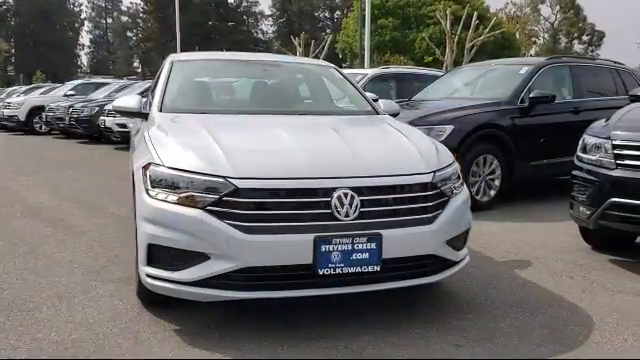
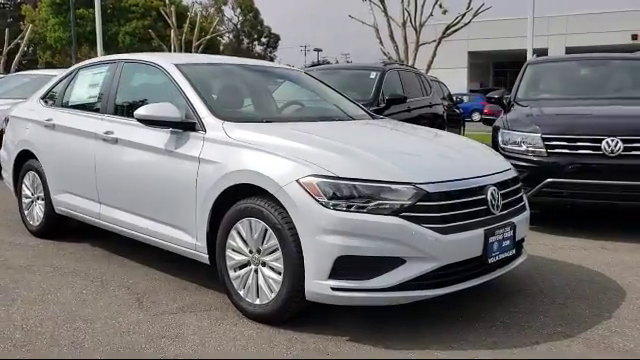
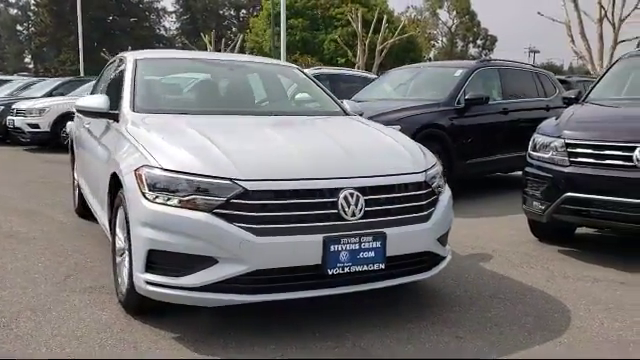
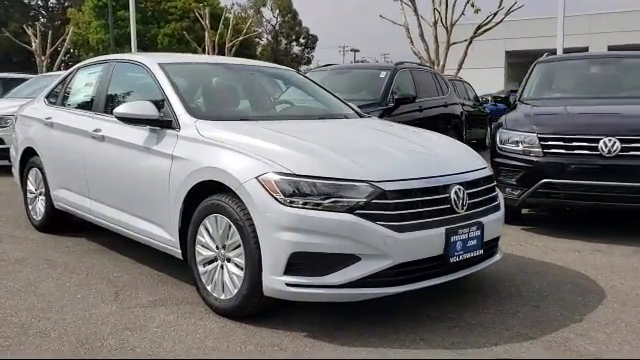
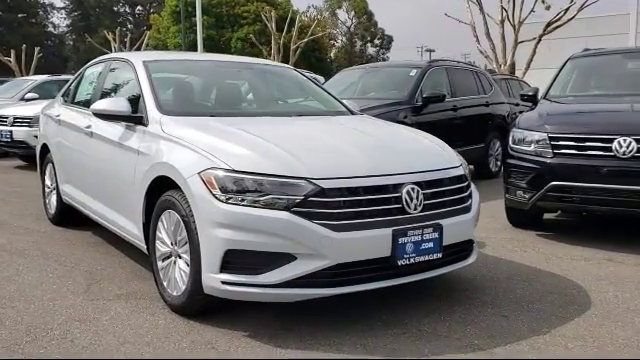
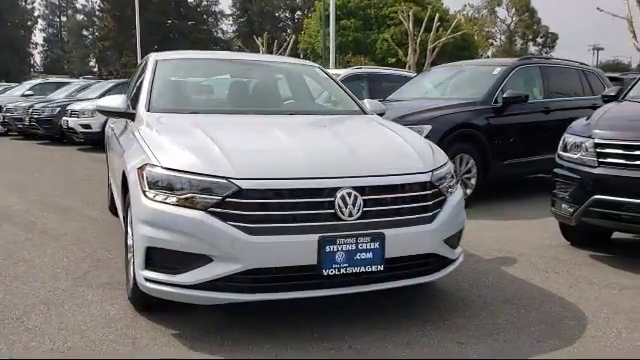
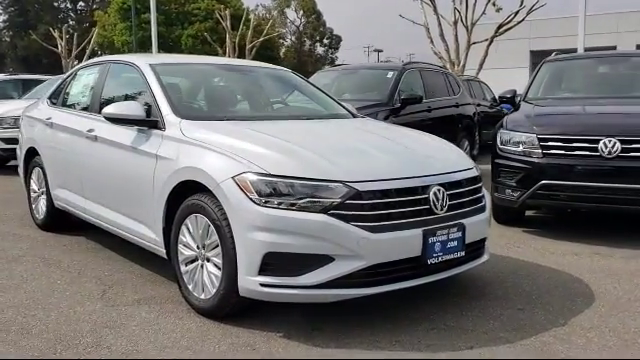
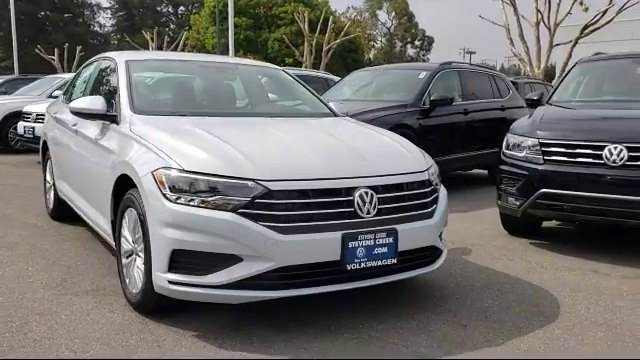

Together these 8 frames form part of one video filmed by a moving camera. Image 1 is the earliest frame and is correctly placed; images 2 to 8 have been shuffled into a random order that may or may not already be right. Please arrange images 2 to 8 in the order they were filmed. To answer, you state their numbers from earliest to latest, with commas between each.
6, 3, 8, 5, 7, 4, 2
